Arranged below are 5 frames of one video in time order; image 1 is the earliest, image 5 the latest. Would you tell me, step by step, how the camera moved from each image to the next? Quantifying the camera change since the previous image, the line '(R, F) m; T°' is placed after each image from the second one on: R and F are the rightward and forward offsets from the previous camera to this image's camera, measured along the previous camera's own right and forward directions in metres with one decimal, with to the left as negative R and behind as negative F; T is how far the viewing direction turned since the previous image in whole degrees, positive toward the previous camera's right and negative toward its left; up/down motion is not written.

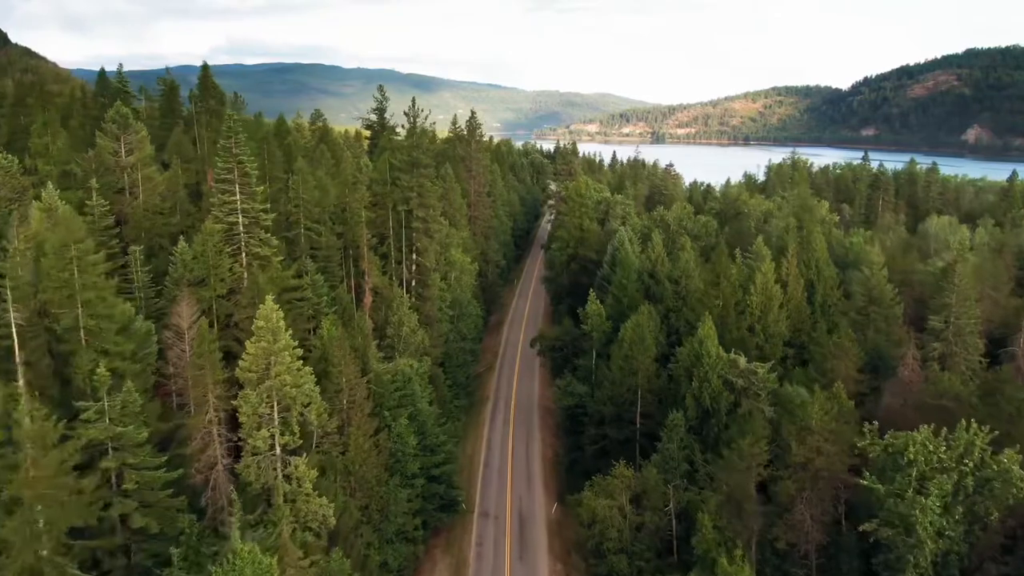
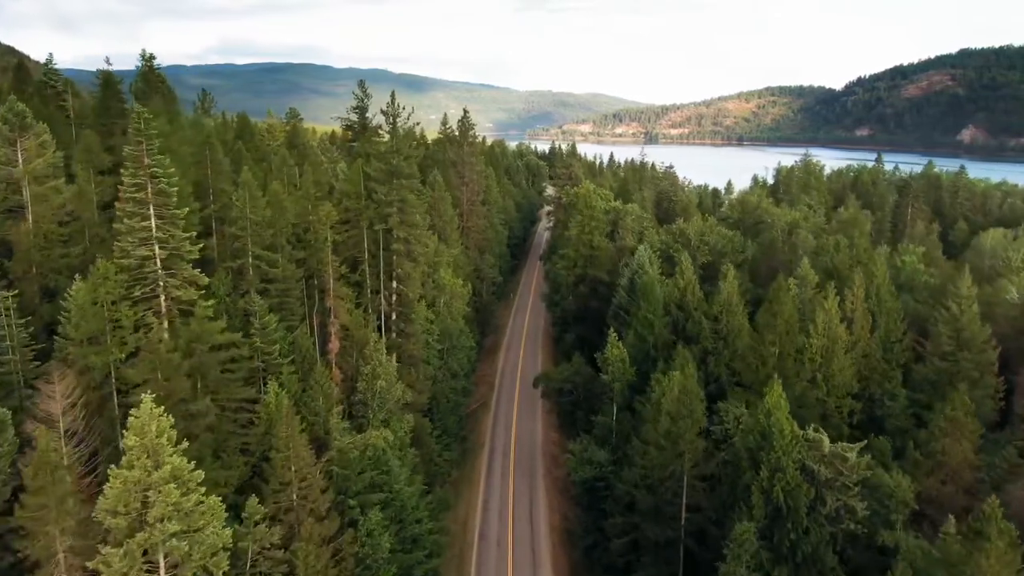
(-0.6, +10.3) m; +1°
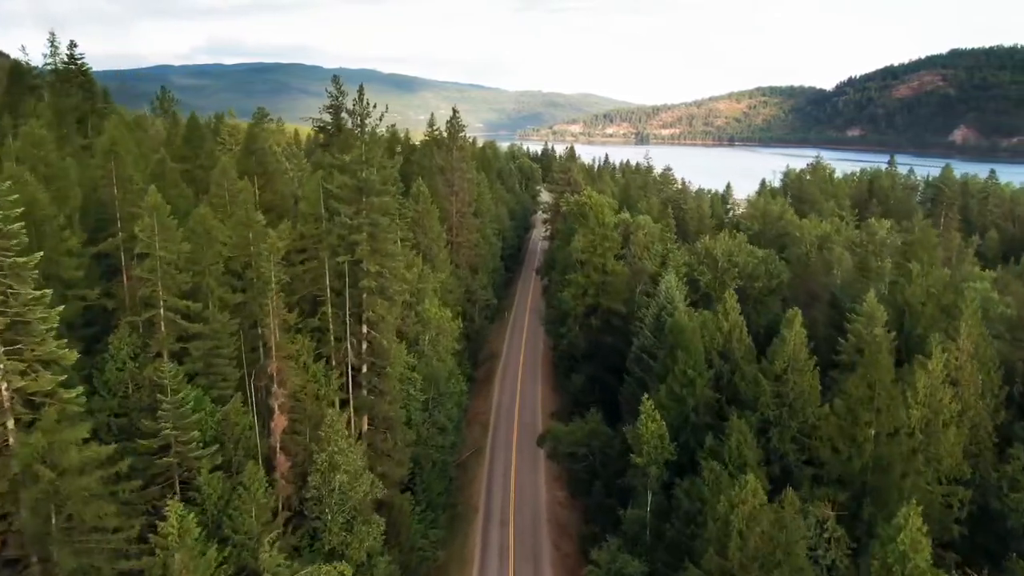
(-0.6, +10.3) m; +1°
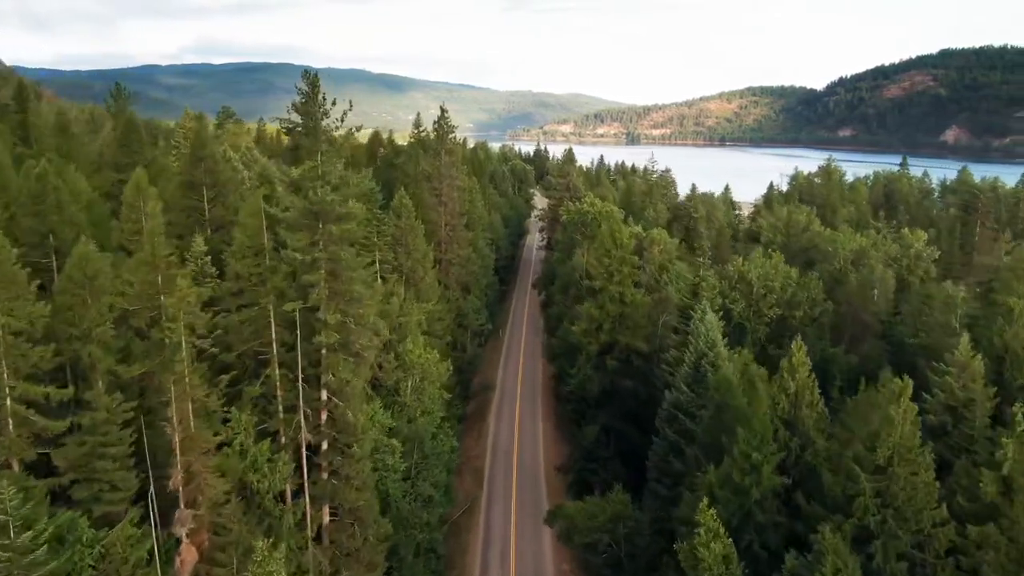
(-0.6, +9.3) m; +1°
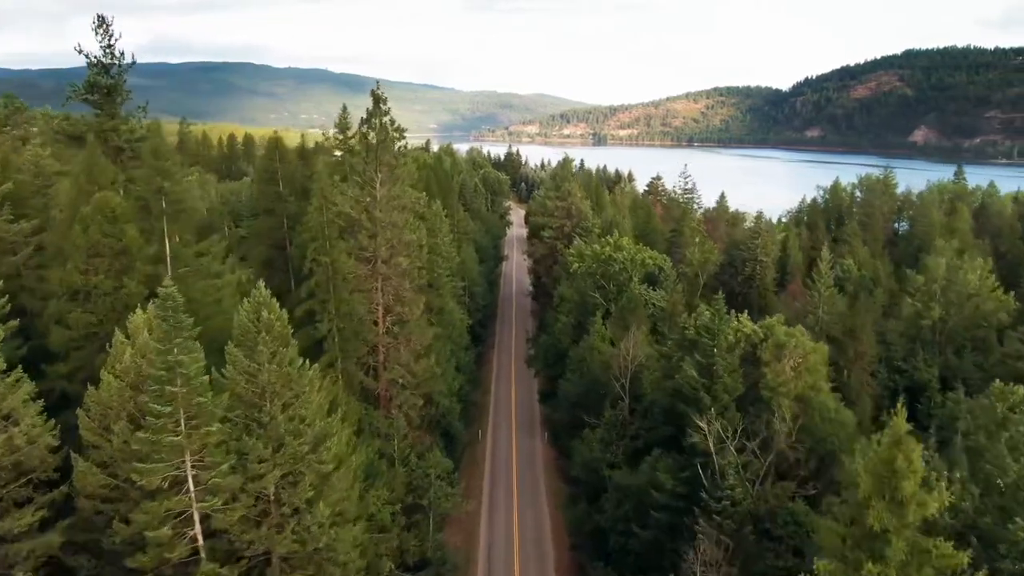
(-1.7, +31.6) m; +3°
